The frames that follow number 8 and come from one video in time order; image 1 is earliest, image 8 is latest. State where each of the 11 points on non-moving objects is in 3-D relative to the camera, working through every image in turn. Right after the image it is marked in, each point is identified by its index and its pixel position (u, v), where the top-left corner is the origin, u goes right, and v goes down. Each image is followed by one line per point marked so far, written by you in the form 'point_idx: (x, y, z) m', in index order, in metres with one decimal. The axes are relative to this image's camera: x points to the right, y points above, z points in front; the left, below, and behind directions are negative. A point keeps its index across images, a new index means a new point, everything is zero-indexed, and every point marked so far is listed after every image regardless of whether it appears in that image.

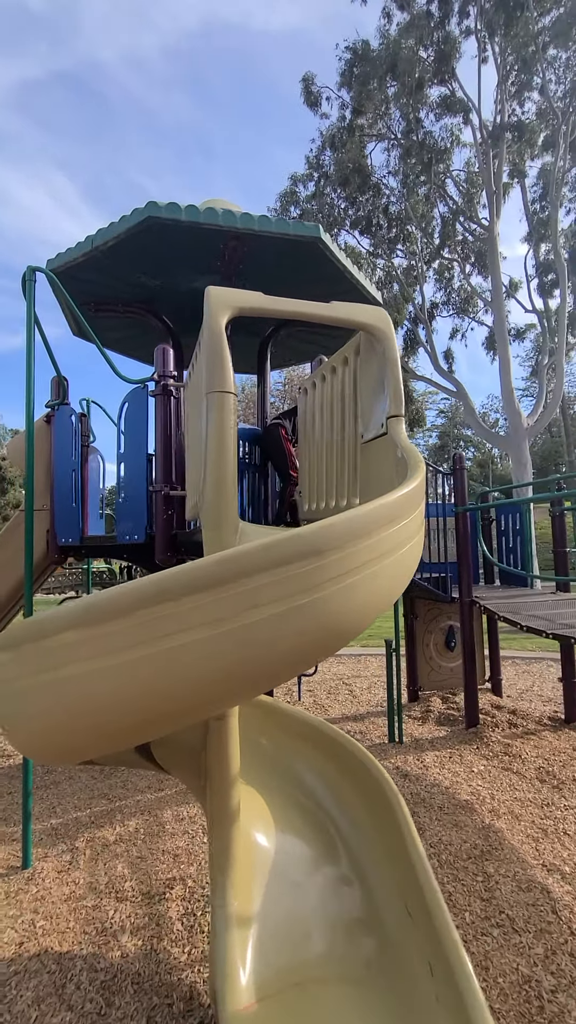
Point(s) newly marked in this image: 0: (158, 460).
0: (-0.9, +0.3, +3.4) m
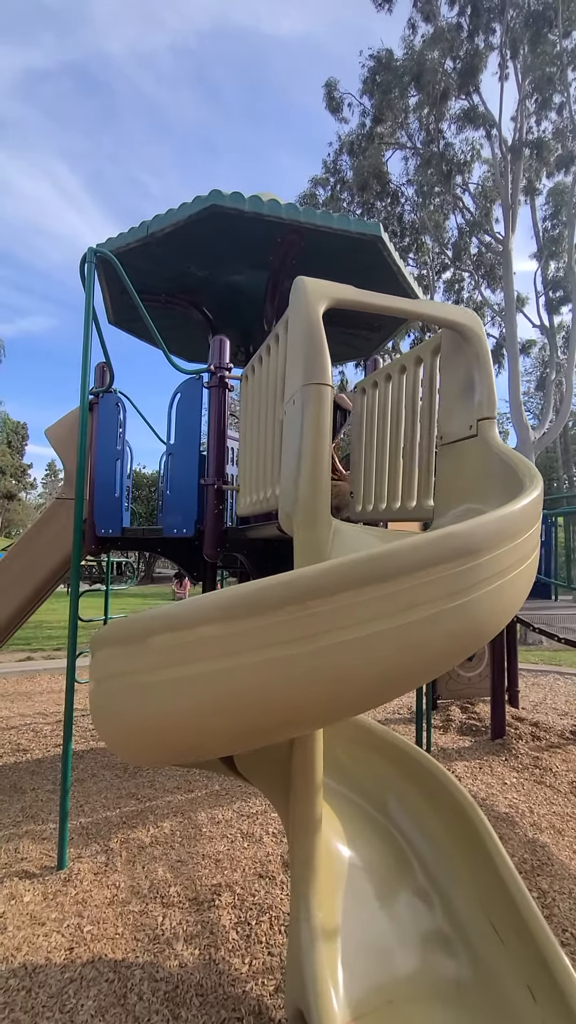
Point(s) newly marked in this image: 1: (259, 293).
0: (-0.5, +0.4, +3.3) m
1: (-0.3, +2.1, +4.7) m
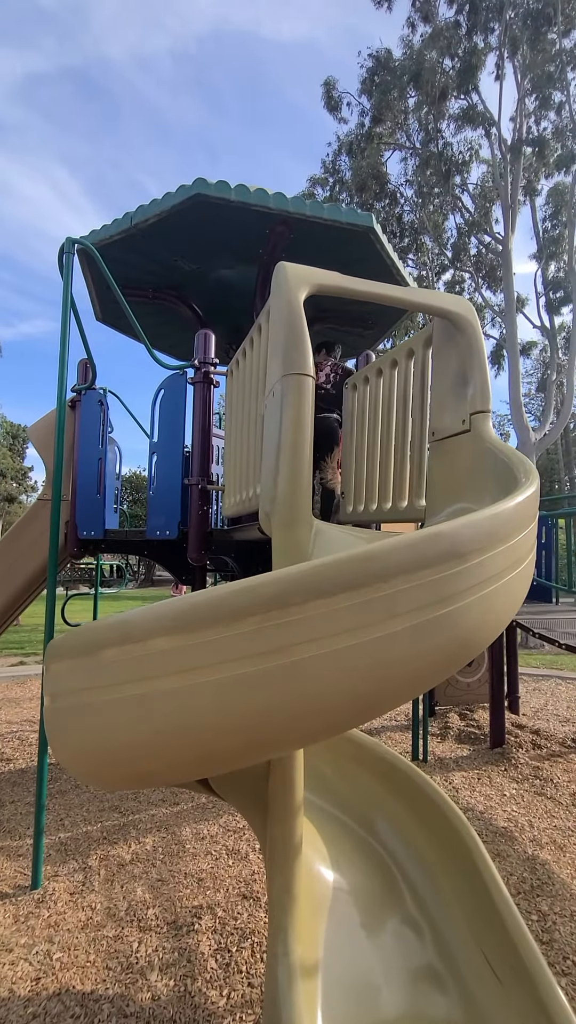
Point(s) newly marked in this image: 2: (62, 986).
0: (-0.6, +0.4, +3.2) m
1: (-0.3, +2.0, +4.5) m
2: (-0.9, -2.0, +2.1) m
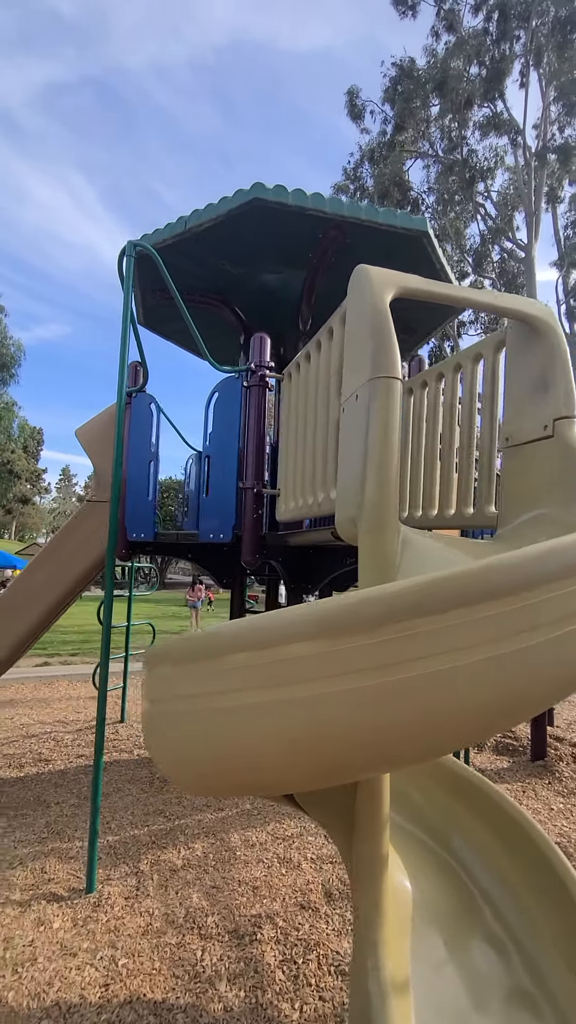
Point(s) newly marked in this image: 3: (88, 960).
0: (-0.3, +0.4, +3.2) m
1: (+0.1, +2.0, +4.5) m
2: (-0.6, -2.0, +2.1) m
3: (-0.9, -2.0, +2.3) m
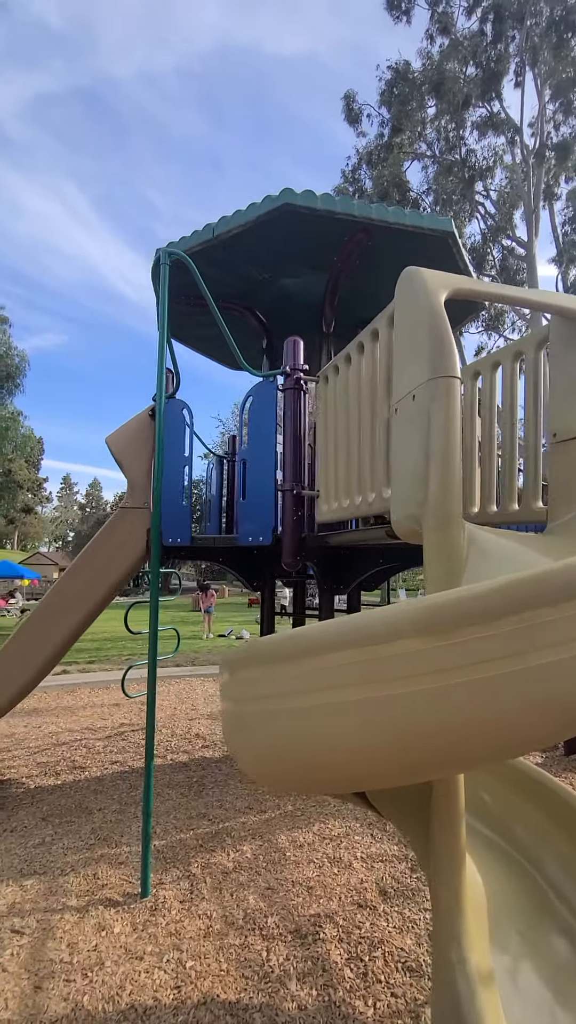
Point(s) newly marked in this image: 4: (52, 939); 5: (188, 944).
0: (0.0, +0.3, +3.2) m
1: (+0.3, +2.0, +4.6) m
2: (-0.3, -2.0, +2.1) m
3: (-0.6, -2.1, +2.3) m
4: (-1.1, -2.1, +2.4) m
5: (-0.5, -2.1, +2.4) m
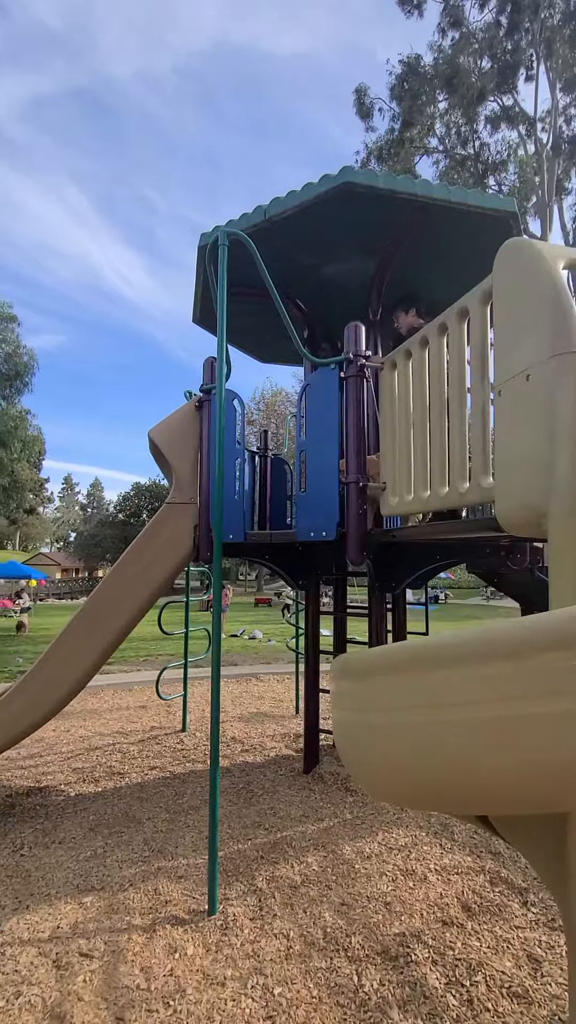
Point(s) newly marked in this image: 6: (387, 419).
0: (+0.4, +0.4, +3.1) m
1: (+0.6, +2.0, +4.4) m
2: (+0.1, -2.0, +1.9) m
3: (-0.2, -2.0, +2.1) m
4: (-0.7, -2.0, +2.2) m
5: (-0.1, -2.0, +2.2) m
6: (+0.6, +0.6, +3.0) m
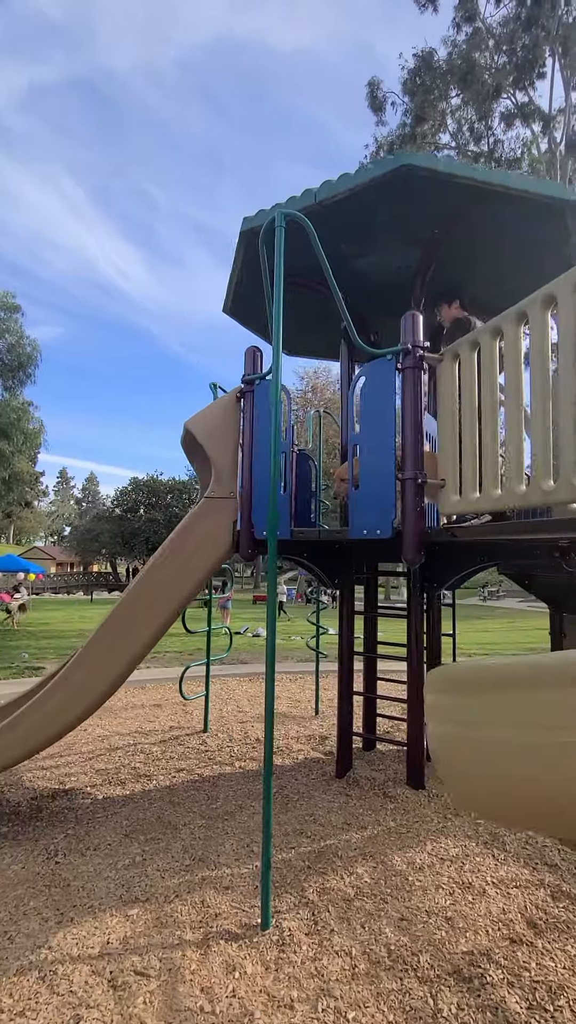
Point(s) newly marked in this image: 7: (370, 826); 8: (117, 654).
0: (+0.7, +0.4, +2.9) m
1: (+1.0, +2.1, +4.3) m
2: (+0.3, -2.0, +1.8) m
3: (+0.1, -2.0, +2.0) m
4: (-0.5, -2.0, +2.1) m
5: (+0.2, -2.0, +2.1) m
6: (+0.9, +0.6, +2.8) m
7: (+0.5, -2.1, +3.3) m
8: (-1.1, -0.9, +3.3) m
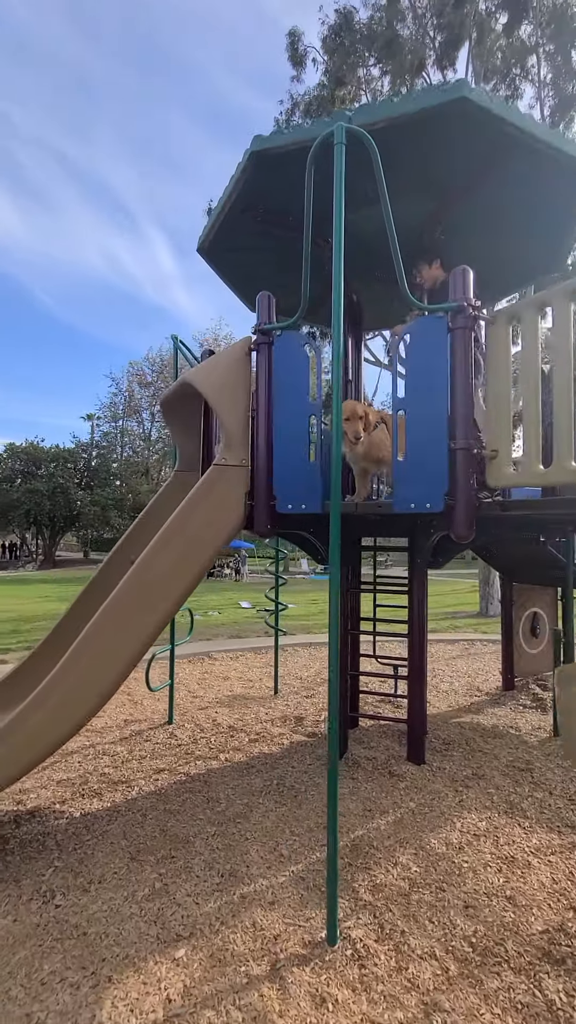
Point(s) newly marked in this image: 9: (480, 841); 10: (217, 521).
0: (+0.9, +0.6, +2.7) m
1: (+0.9, +2.3, +4.0) m
2: (+0.8, -1.9, +1.7) m
3: (+0.5, -1.9, +1.8) m
4: (0.0, -1.9, +1.8) m
5: (+0.6, -1.9, +1.9) m
6: (+1.2, +0.7, +2.7) m
7: (+0.7, -1.9, +3.2) m
8: (-1.0, -0.8, +2.8) m
9: (+1.1, -1.9, +2.9) m
10: (-0.4, -0.1, +3.0) m
